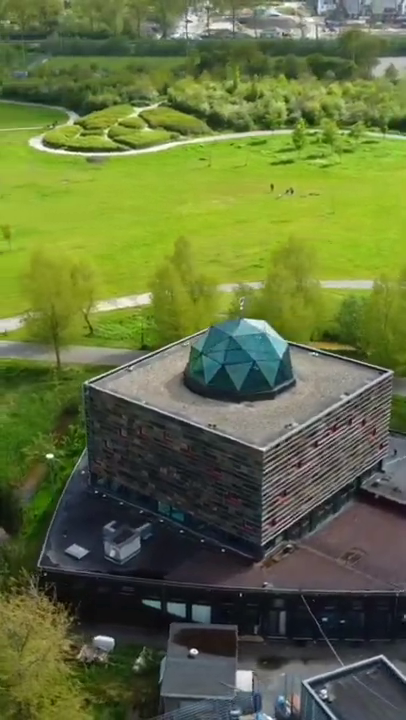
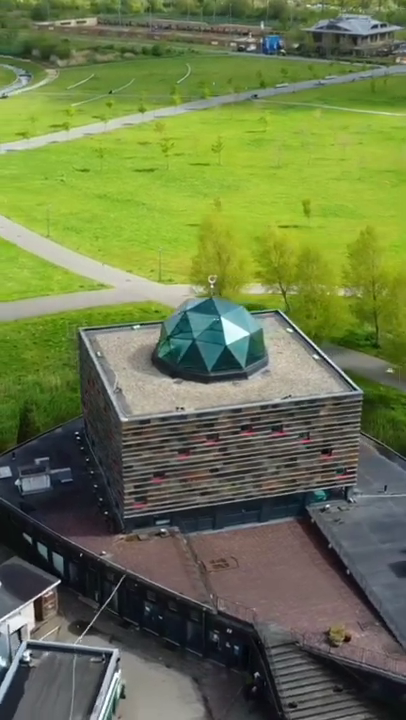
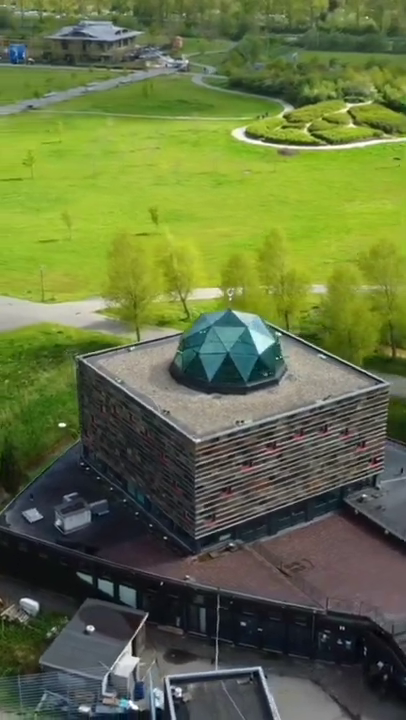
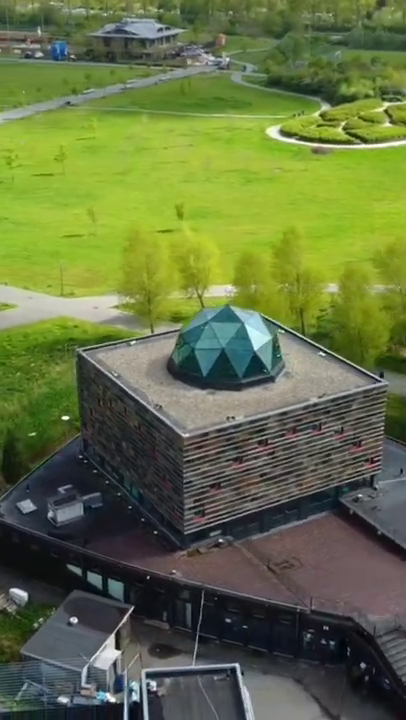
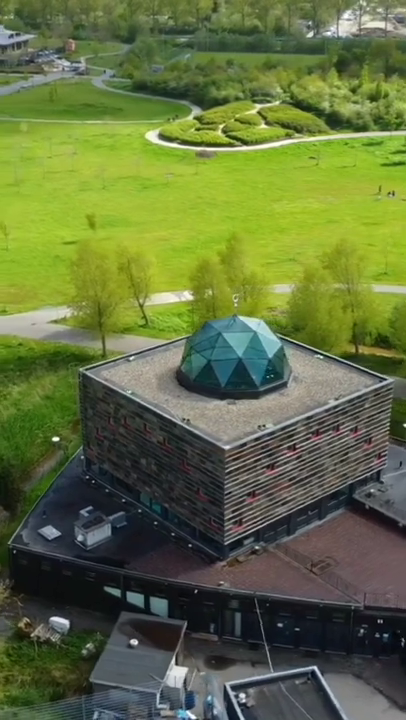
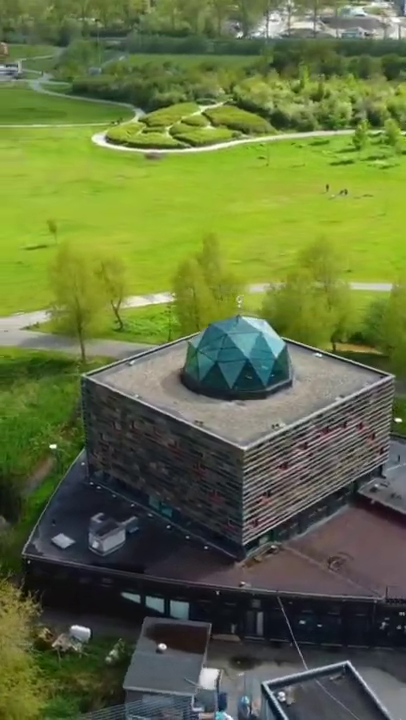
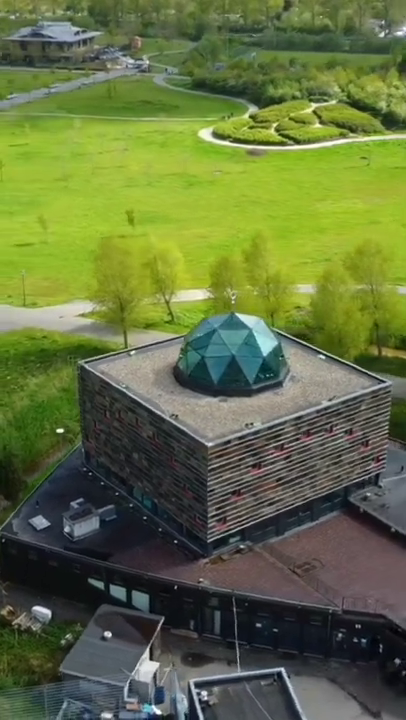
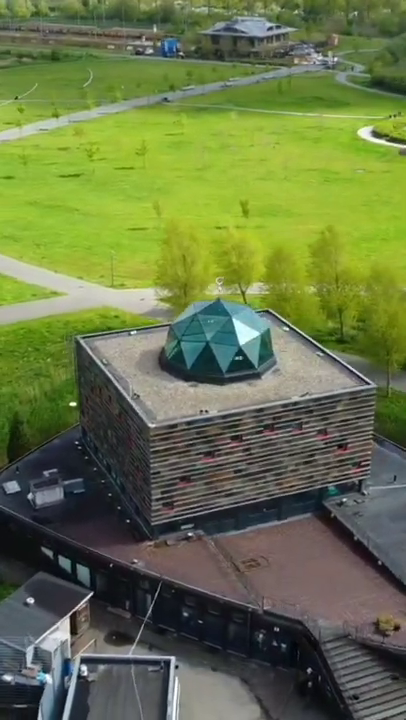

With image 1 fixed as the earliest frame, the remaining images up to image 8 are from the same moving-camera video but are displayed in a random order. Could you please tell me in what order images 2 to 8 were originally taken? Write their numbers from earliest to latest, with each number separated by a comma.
6, 5, 7, 3, 4, 8, 2
